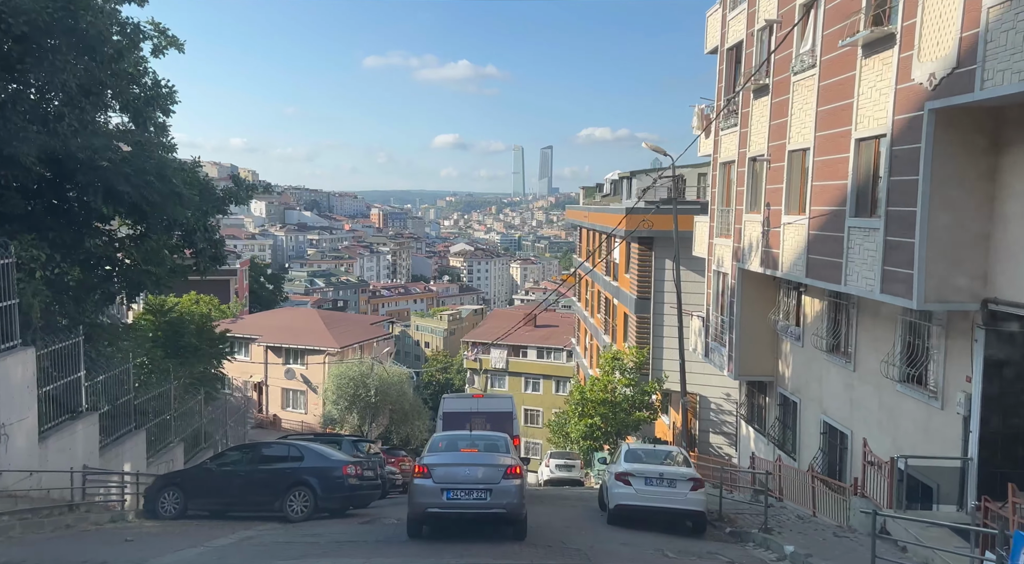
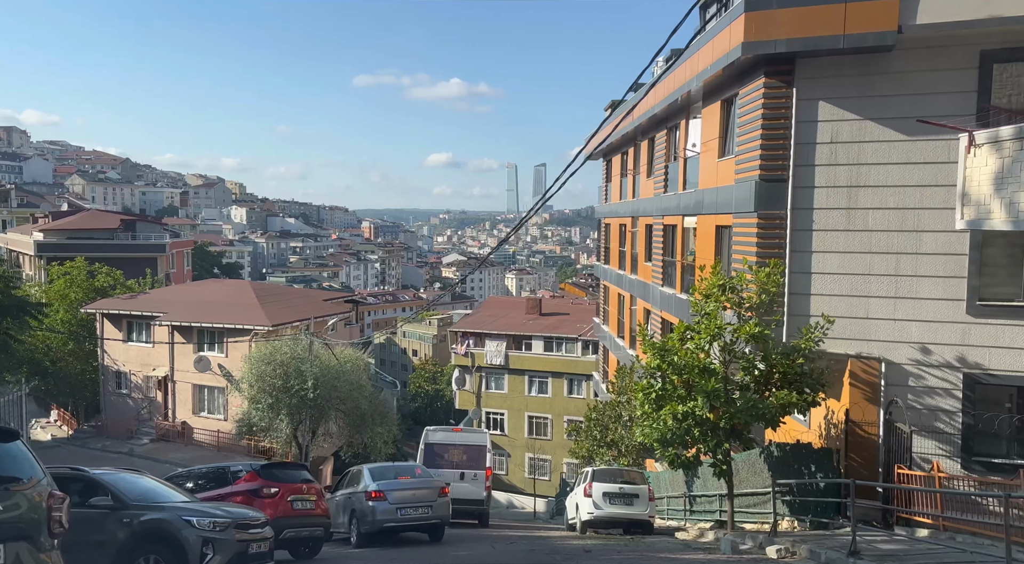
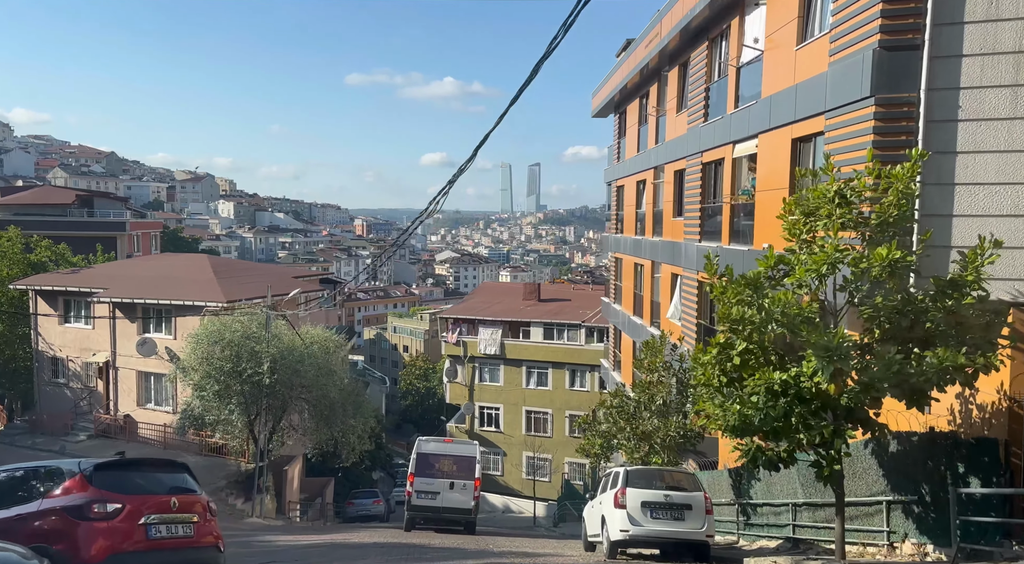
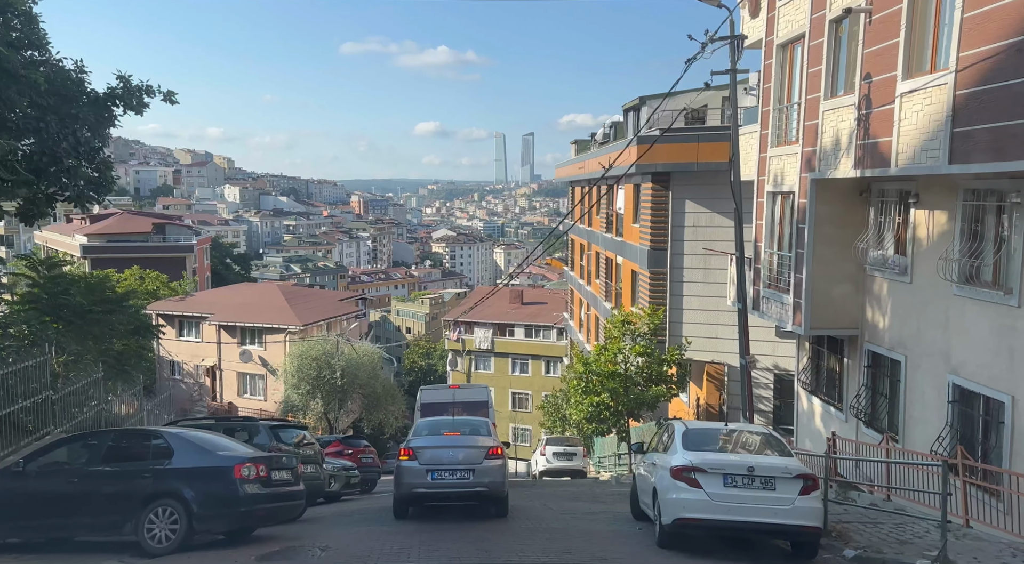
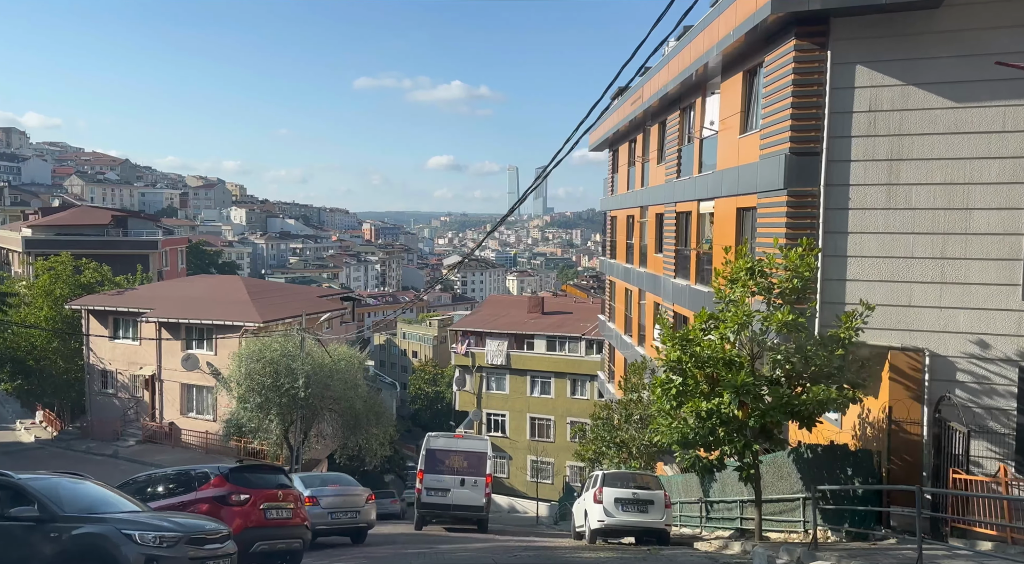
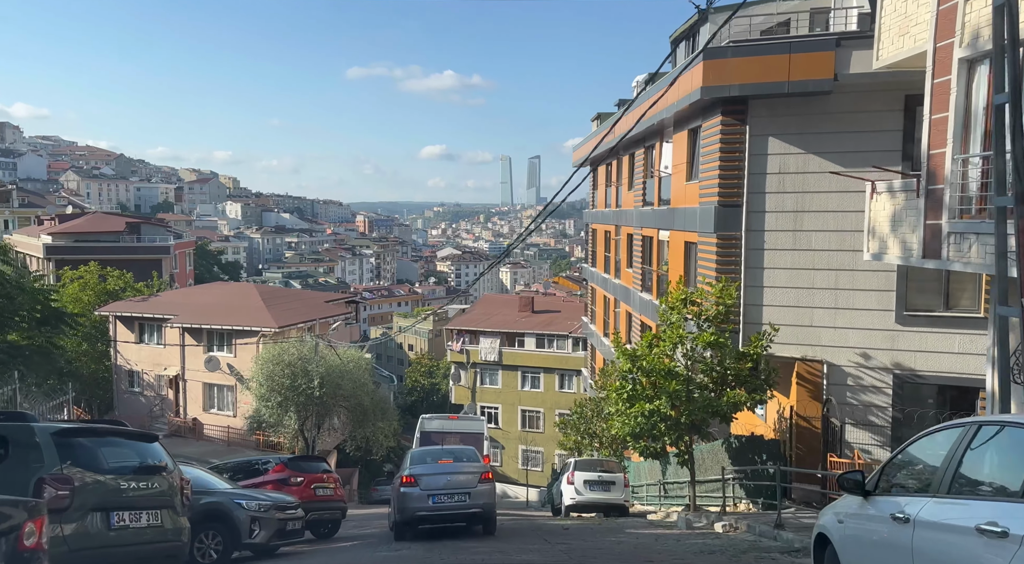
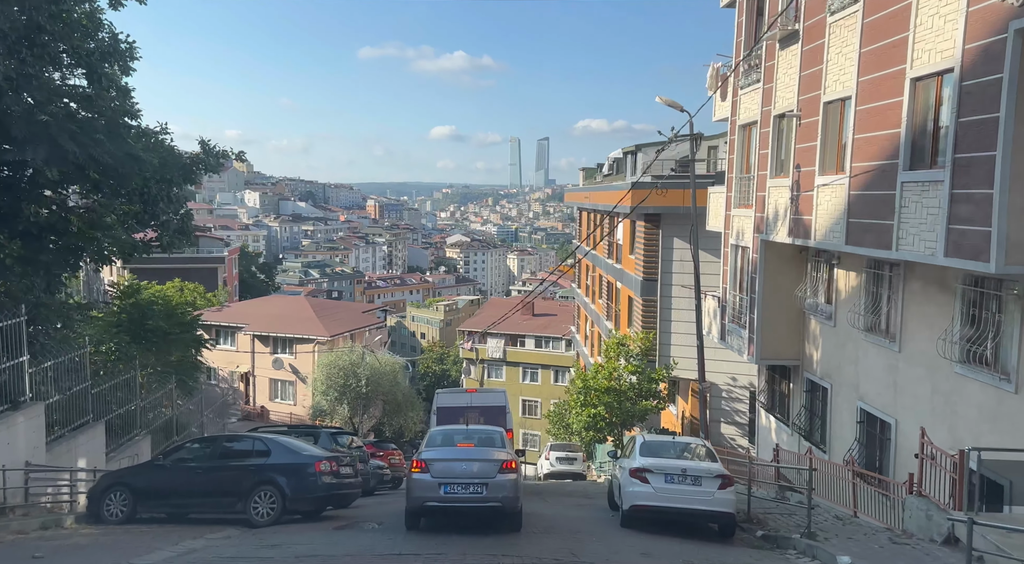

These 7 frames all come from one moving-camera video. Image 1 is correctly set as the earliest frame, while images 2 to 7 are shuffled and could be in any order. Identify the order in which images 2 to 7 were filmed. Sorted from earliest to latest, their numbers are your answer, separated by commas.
7, 4, 6, 2, 5, 3
